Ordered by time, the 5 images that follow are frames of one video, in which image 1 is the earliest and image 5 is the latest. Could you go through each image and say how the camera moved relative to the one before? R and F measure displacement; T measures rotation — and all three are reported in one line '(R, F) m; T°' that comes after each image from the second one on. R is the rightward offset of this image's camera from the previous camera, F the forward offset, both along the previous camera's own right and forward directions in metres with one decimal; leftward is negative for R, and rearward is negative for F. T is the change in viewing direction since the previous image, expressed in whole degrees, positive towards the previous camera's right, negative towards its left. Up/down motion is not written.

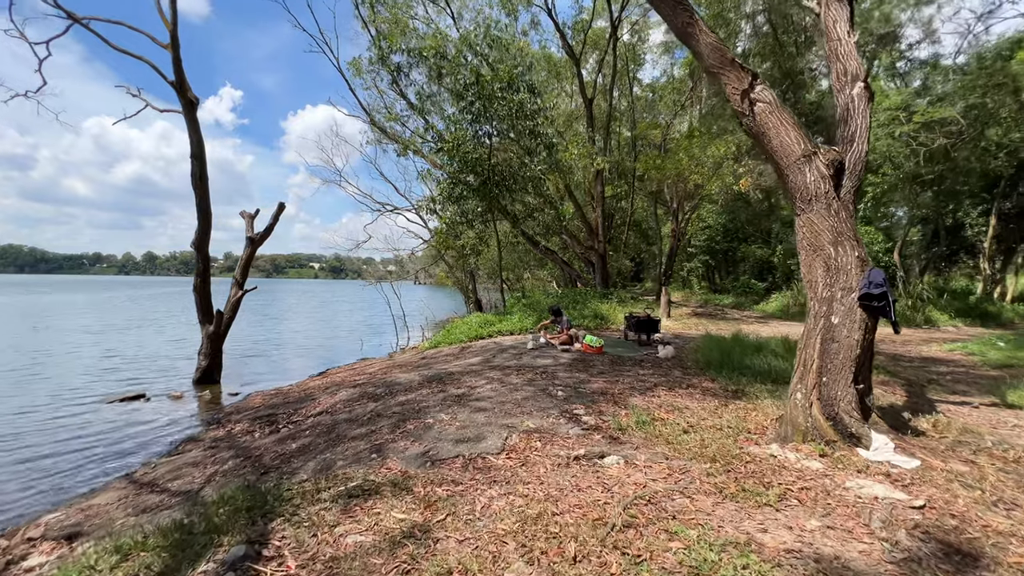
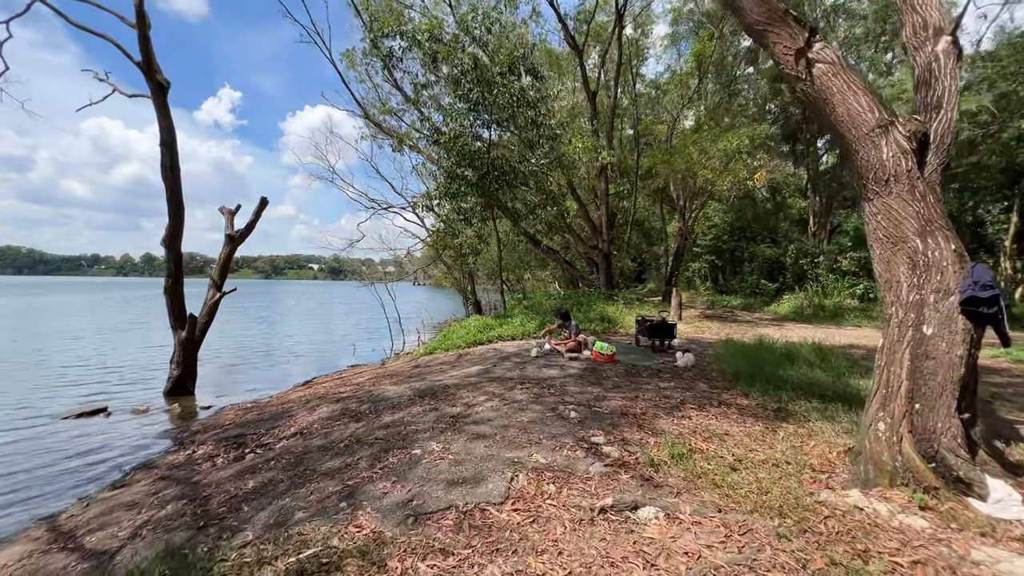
(-0.1, +0.9) m; 0°
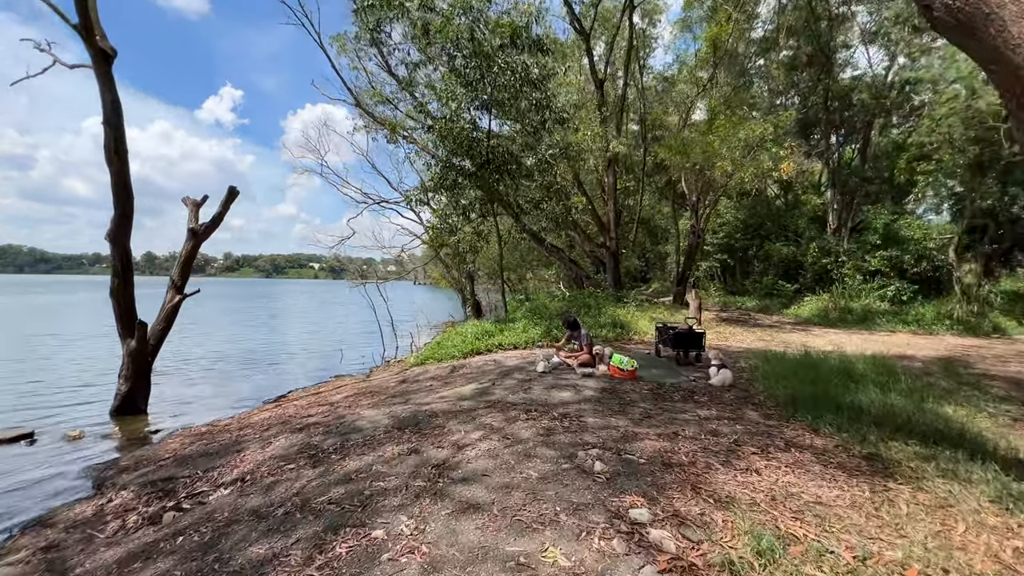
(0.0, +1.3) m; 0°
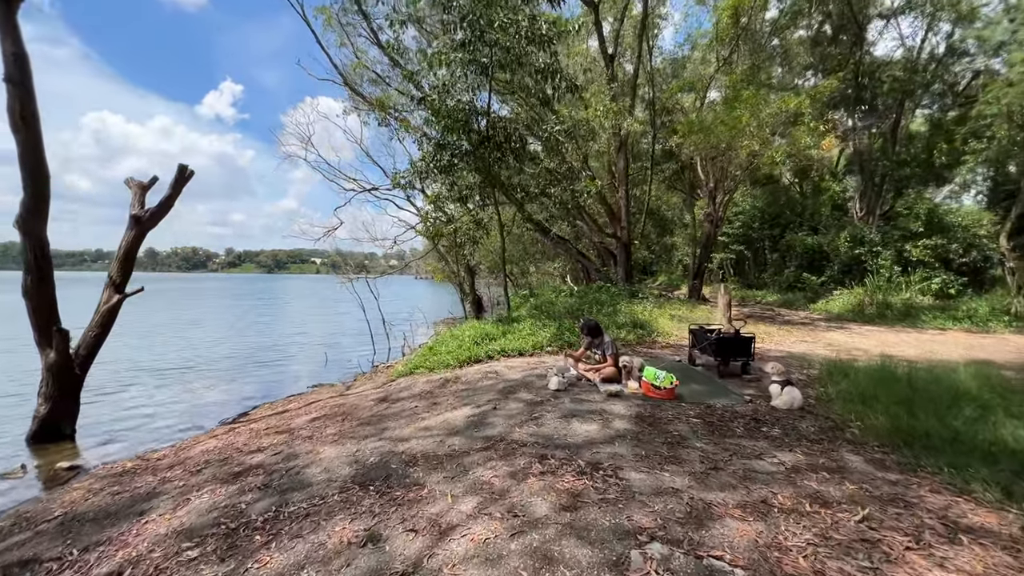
(0.0, +1.5) m; 0°
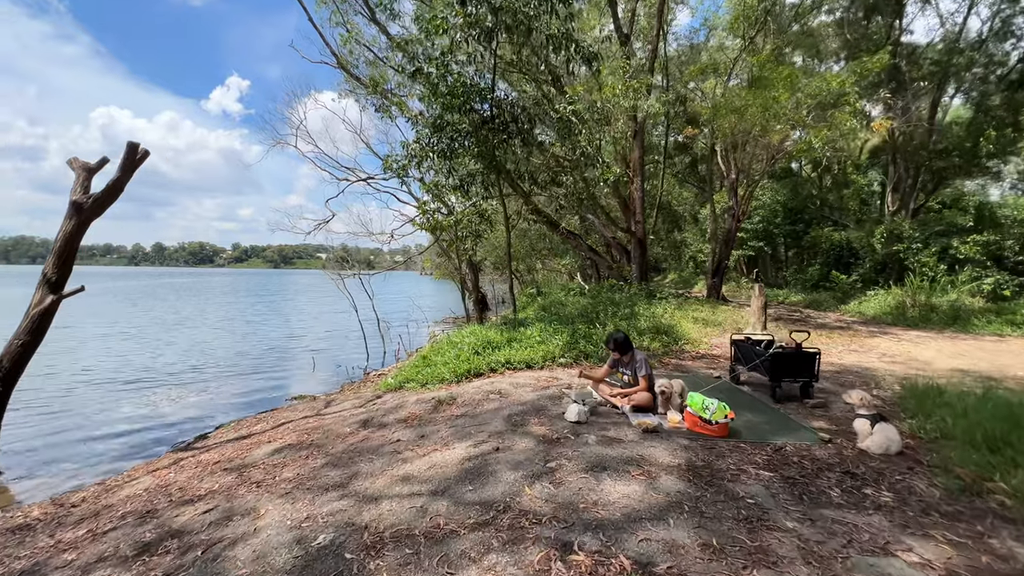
(0.0, +1.2) m; -1°
